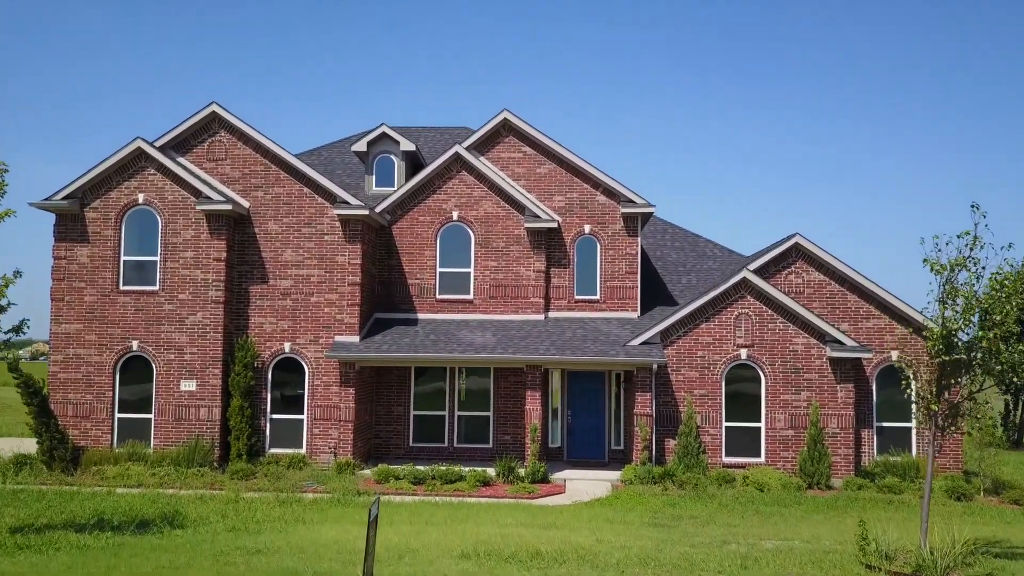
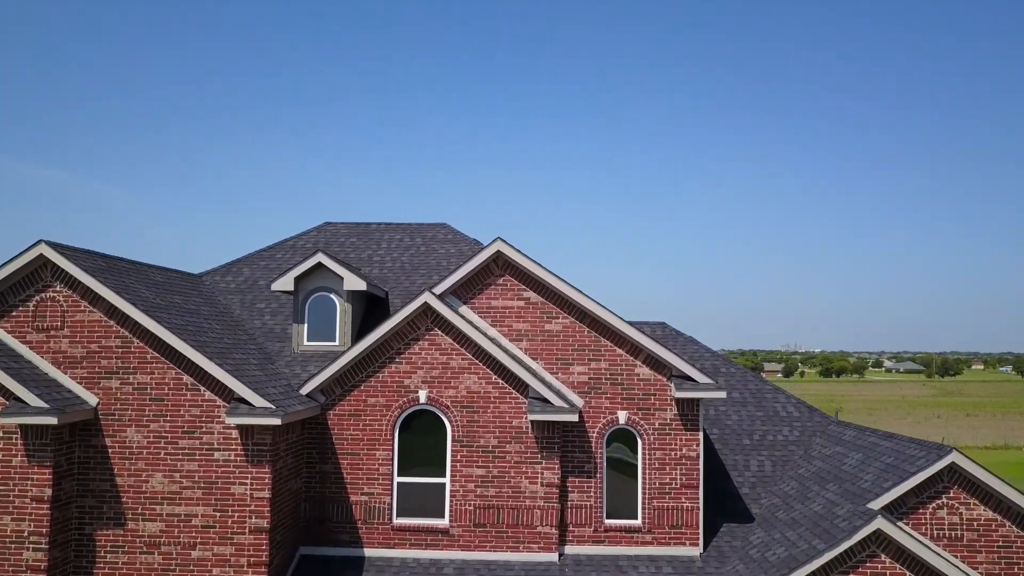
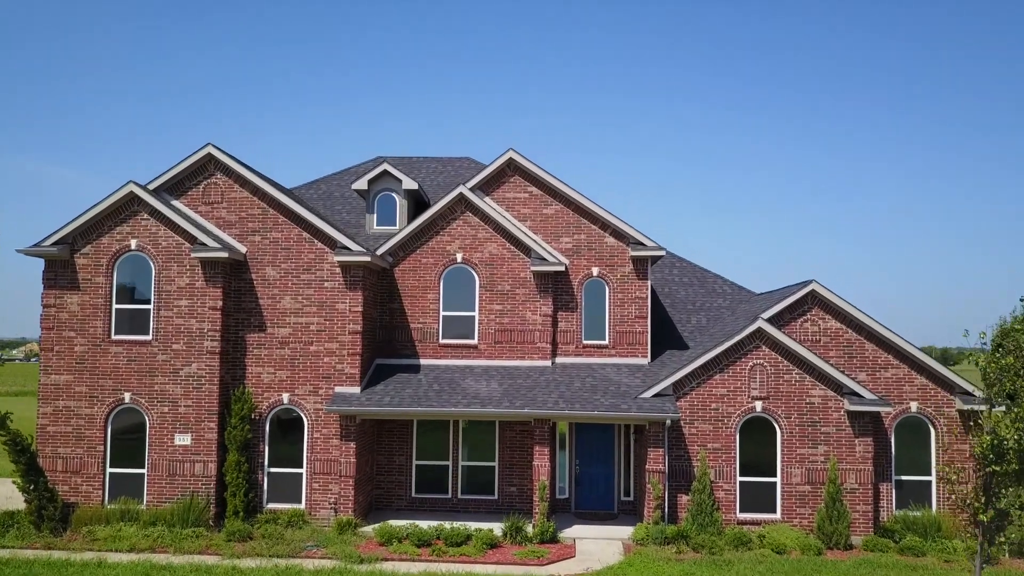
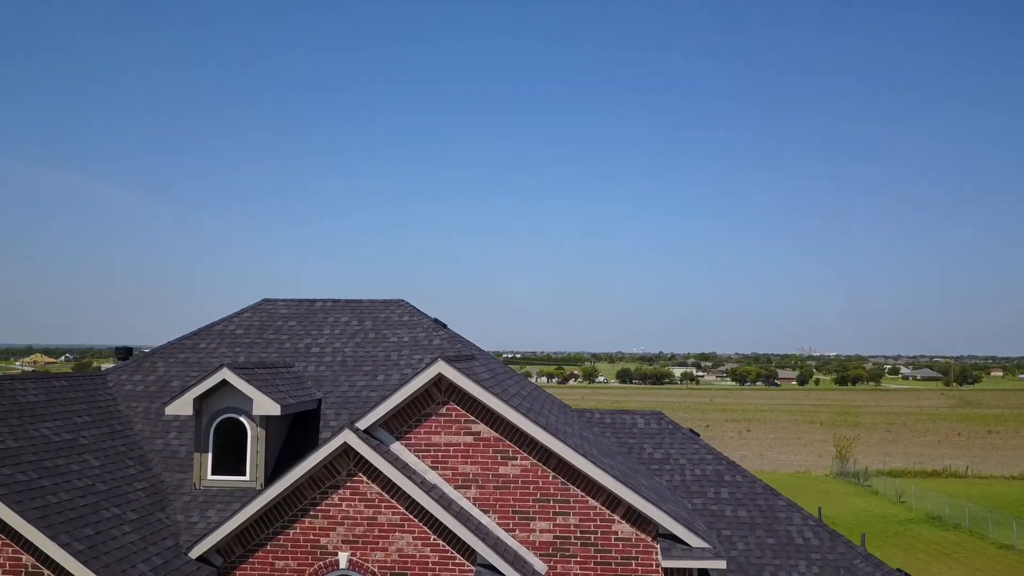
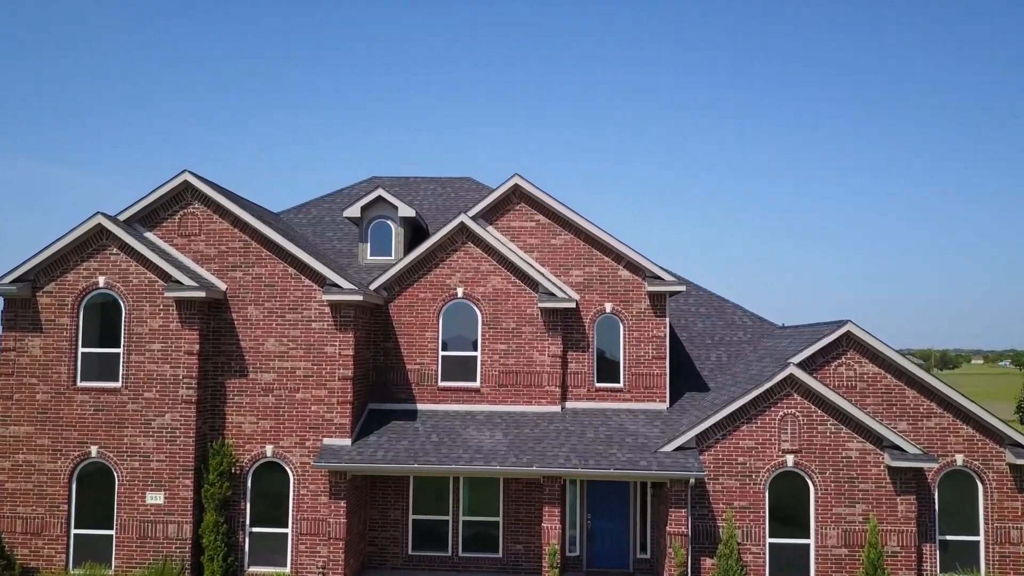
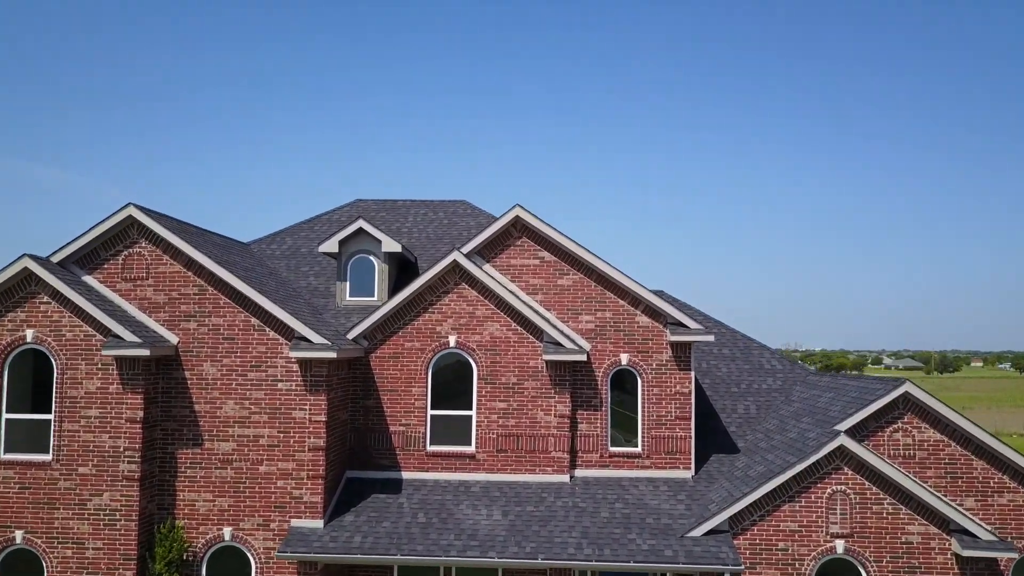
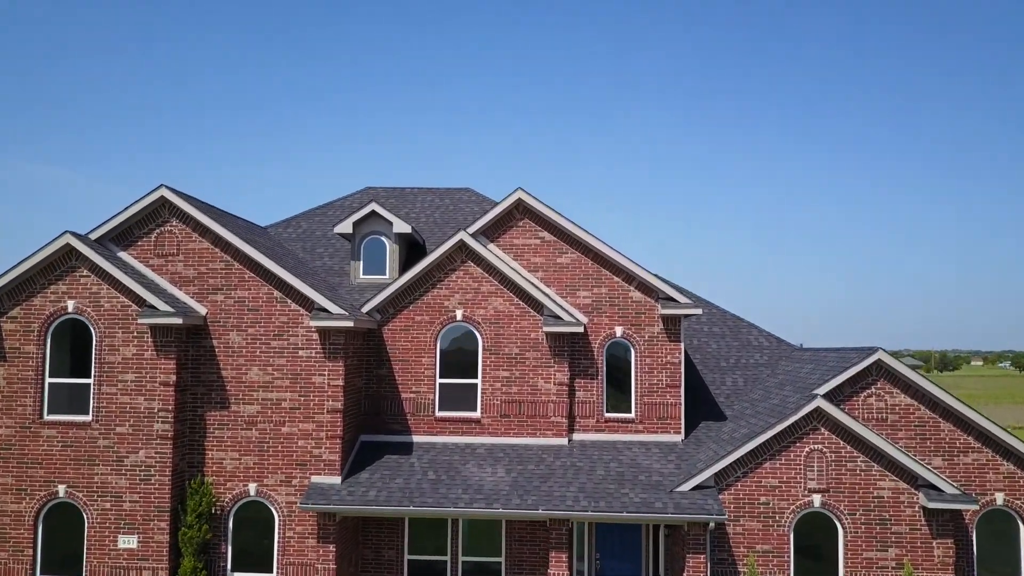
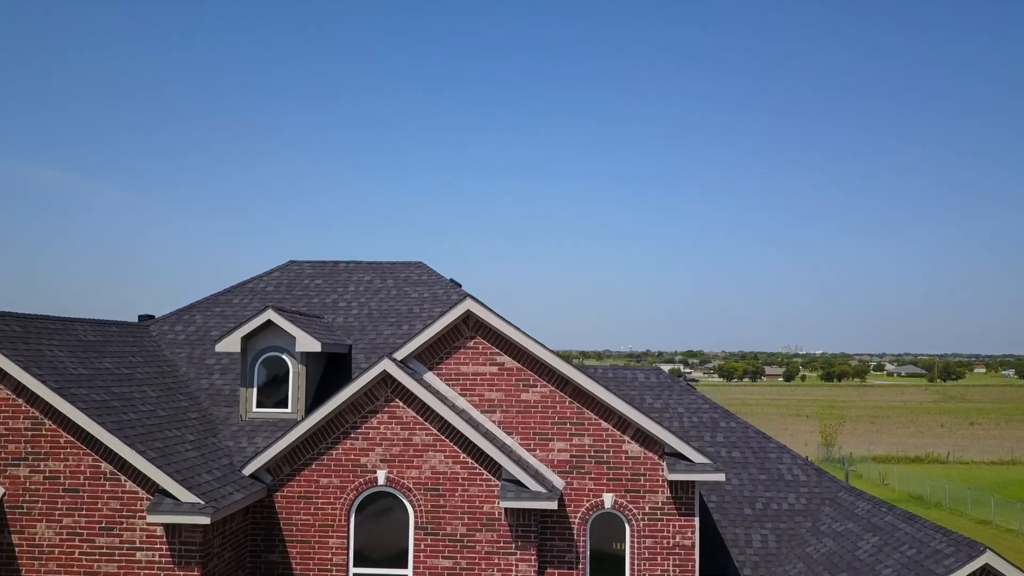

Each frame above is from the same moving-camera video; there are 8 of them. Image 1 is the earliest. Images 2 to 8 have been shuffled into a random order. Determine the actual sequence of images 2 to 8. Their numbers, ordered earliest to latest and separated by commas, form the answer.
3, 5, 7, 6, 2, 8, 4
